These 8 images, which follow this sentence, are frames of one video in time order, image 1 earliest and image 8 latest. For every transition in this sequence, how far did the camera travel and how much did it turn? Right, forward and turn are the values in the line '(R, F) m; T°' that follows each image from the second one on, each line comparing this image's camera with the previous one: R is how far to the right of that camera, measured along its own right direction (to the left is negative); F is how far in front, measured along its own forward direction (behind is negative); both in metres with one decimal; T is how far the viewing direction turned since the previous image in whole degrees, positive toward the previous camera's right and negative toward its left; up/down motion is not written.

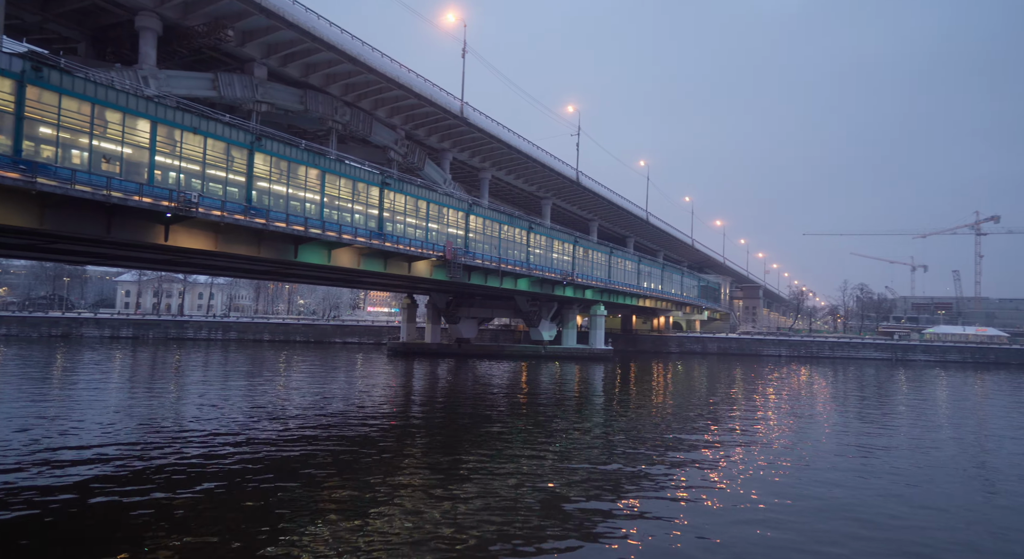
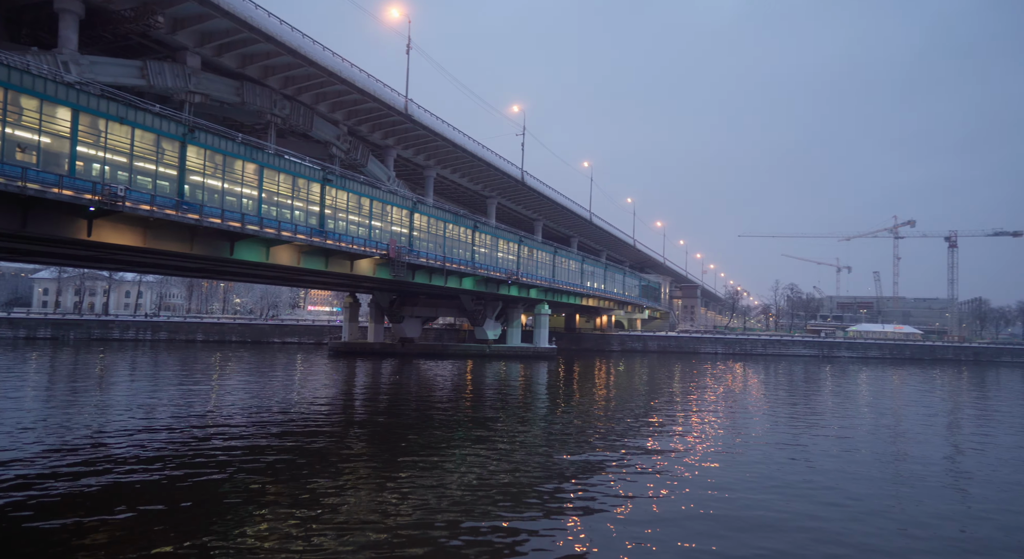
(0.0, +0.1) m; +5°
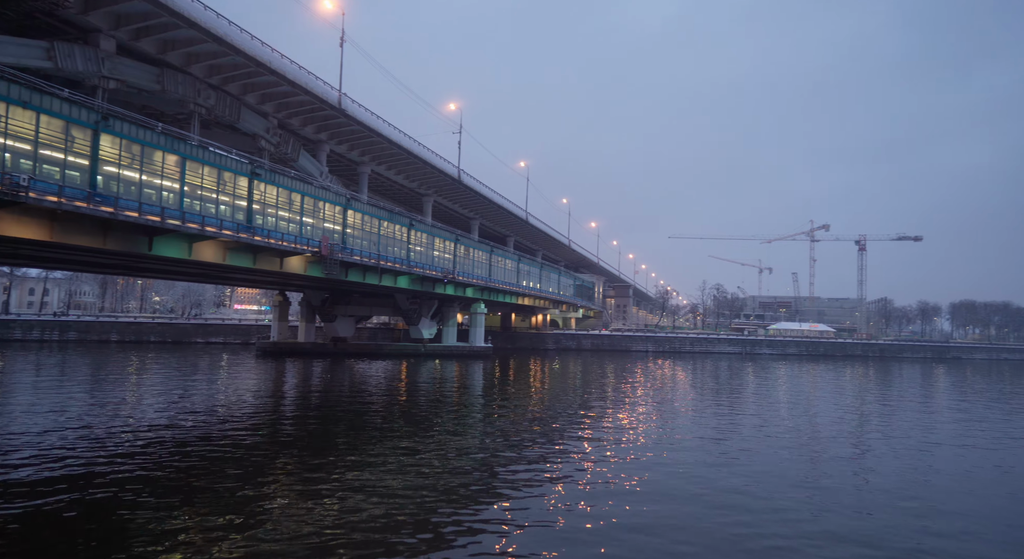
(0.0, +0.2) m; +5°
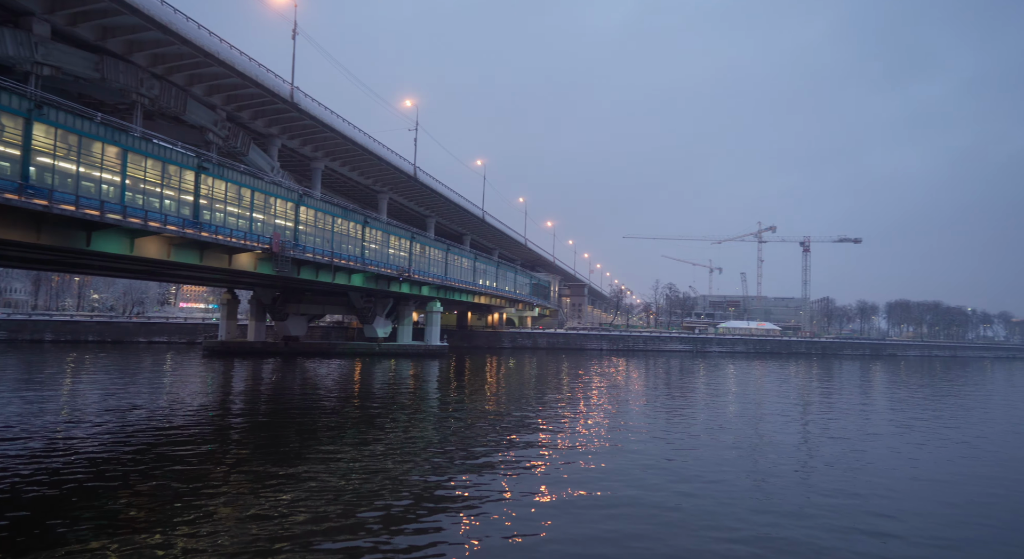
(0.0, +0.1) m; +4°
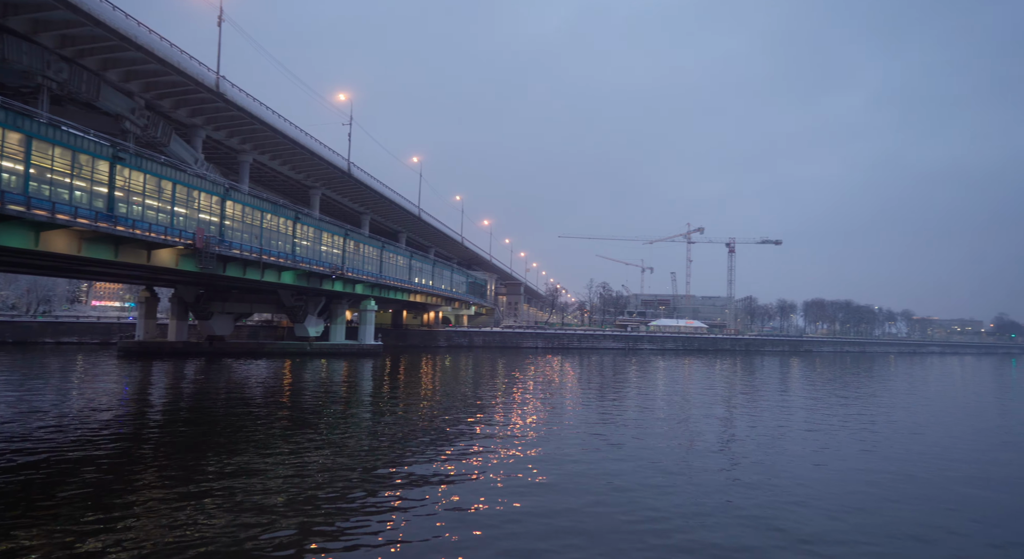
(+0.1, +0.3) m; +5°
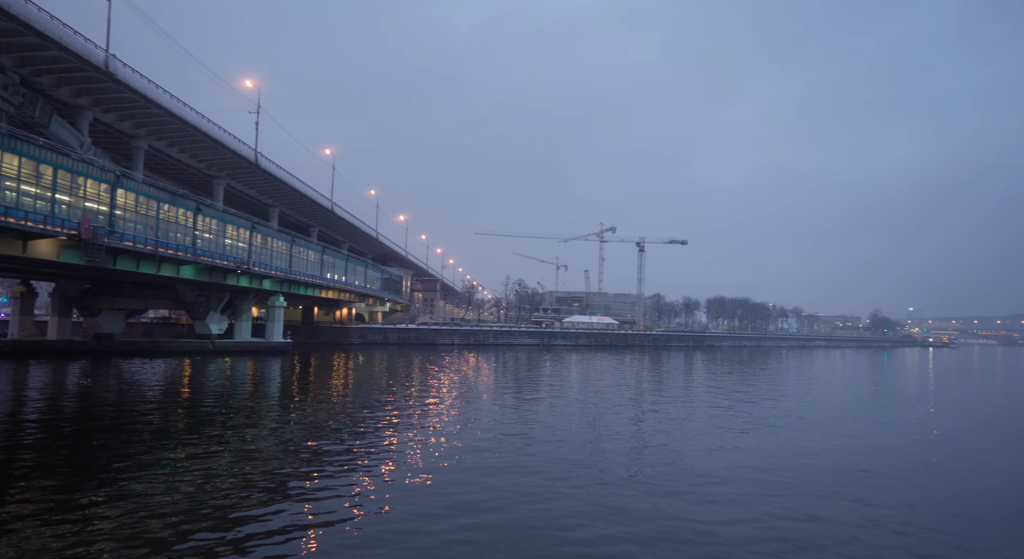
(+0.2, +0.4) m; +7°
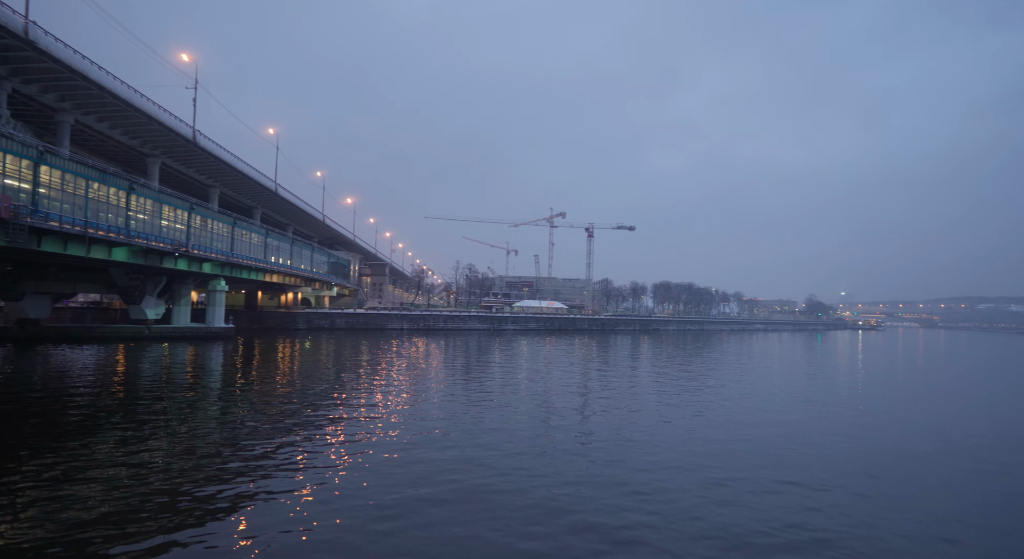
(+0.1, +0.5) m; +4°
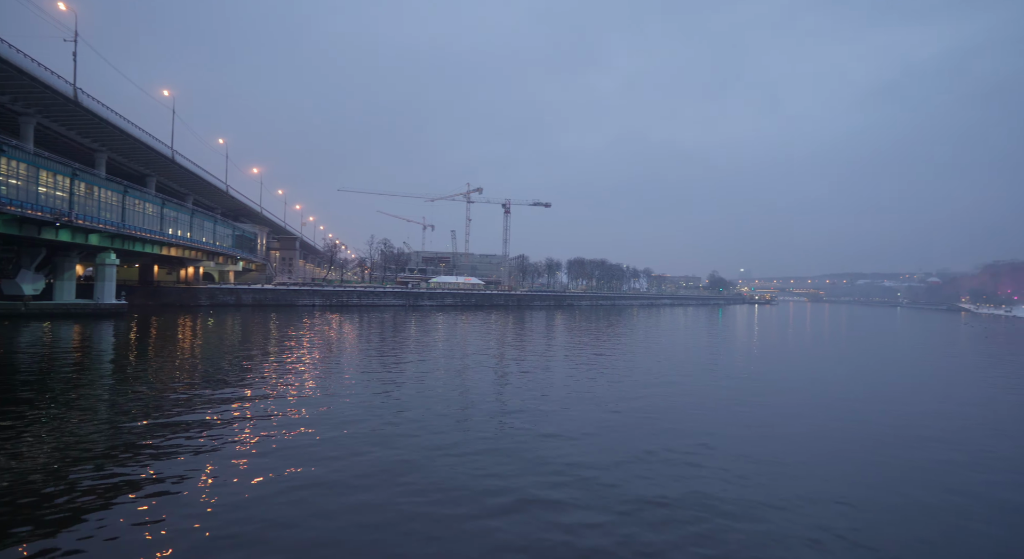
(-0.2, +1.6) m; +7°
